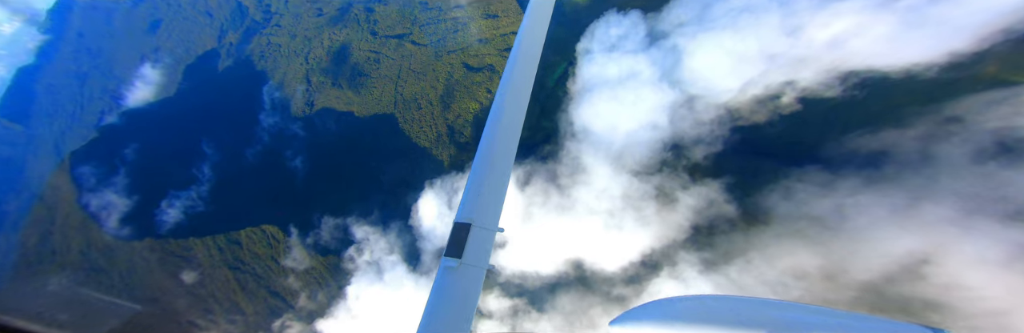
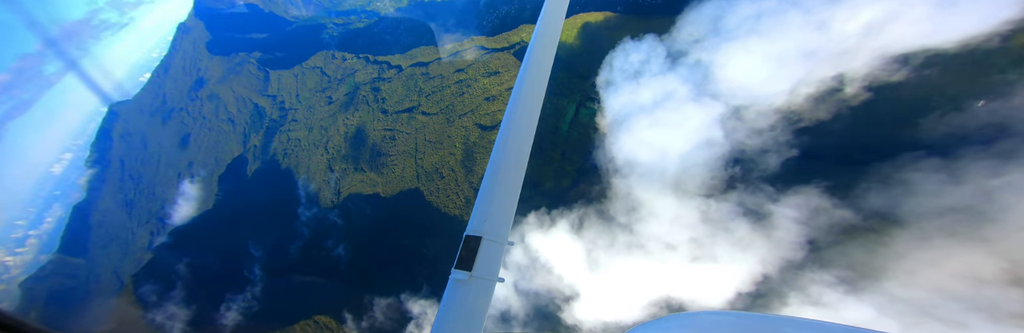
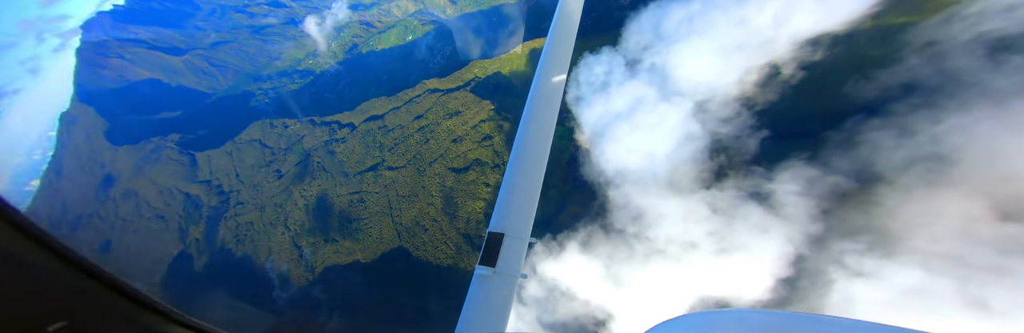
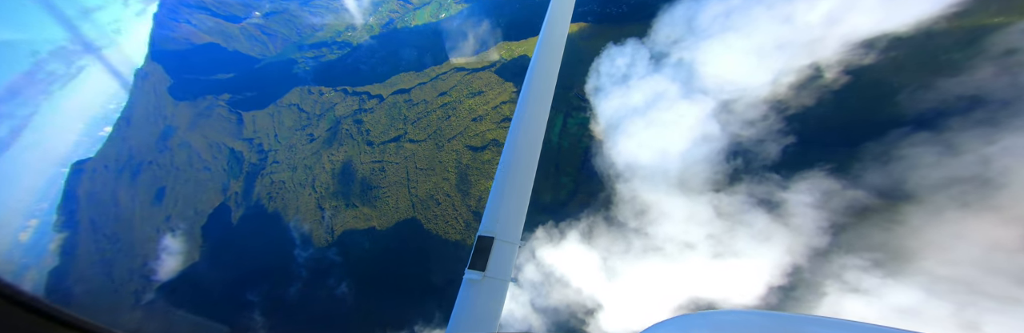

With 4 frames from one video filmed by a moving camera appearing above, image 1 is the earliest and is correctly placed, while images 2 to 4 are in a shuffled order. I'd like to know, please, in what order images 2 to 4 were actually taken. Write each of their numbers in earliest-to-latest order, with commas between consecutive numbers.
2, 4, 3
